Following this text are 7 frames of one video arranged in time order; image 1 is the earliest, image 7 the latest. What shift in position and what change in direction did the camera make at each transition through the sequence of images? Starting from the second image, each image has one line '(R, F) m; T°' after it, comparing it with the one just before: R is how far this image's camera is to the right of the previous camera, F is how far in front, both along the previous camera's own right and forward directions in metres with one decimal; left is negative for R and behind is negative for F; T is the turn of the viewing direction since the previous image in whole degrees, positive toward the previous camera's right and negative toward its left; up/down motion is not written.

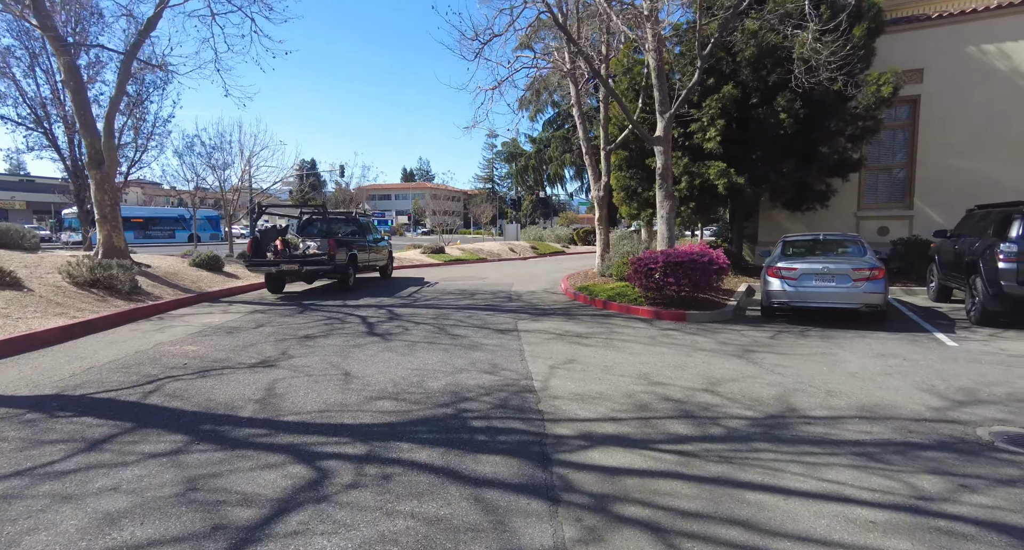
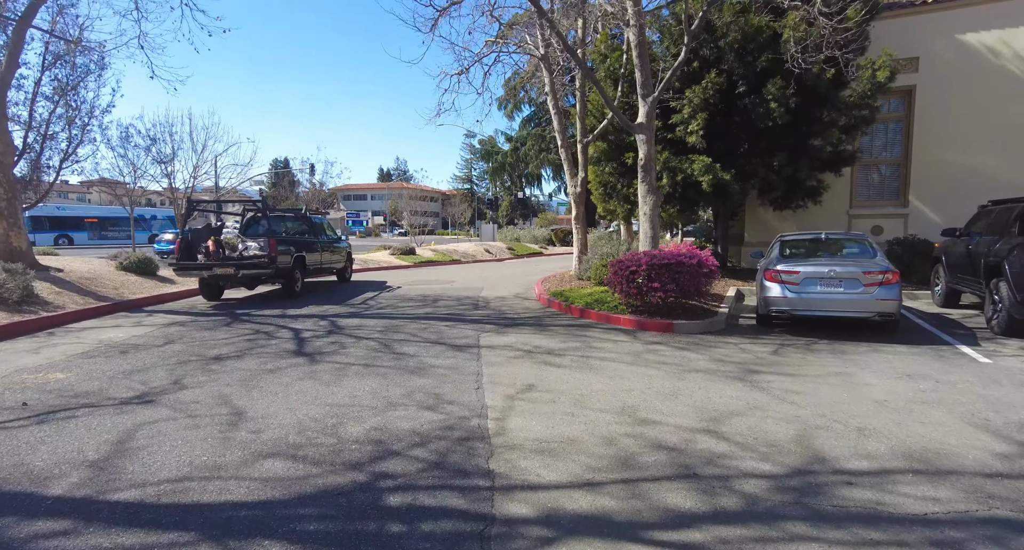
(+0.3, +1.3) m; +2°
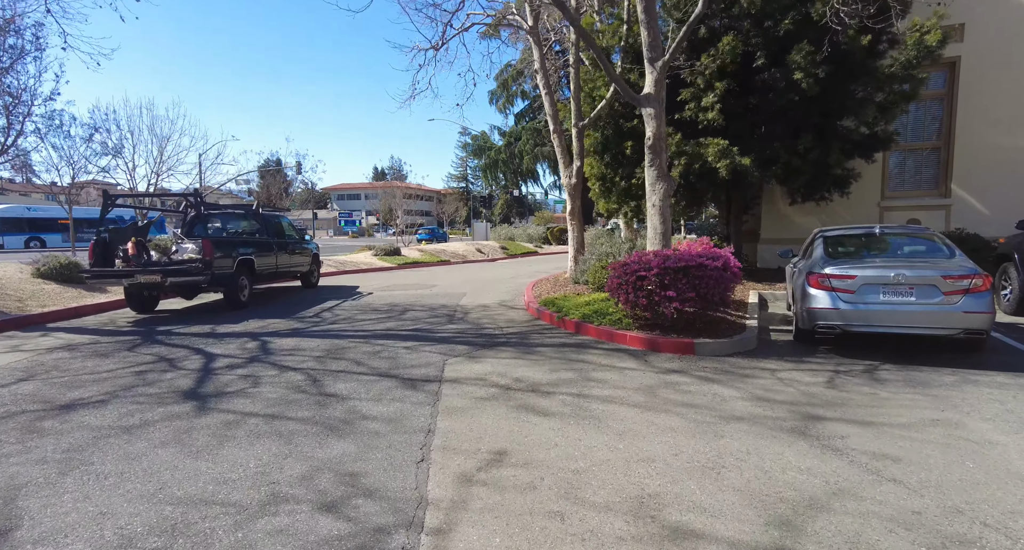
(+0.3, +1.8) m; 0°
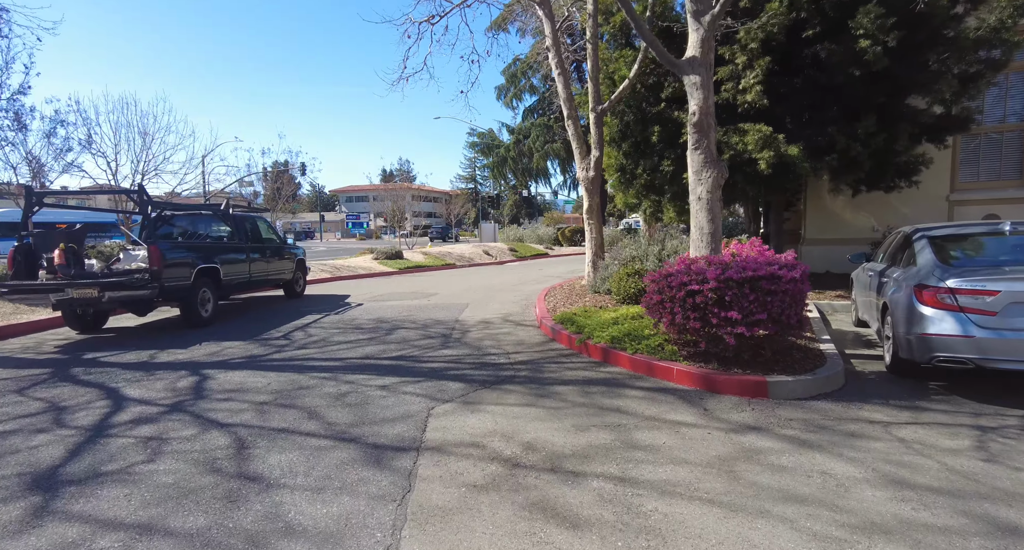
(0.0, +1.7) m; -1°
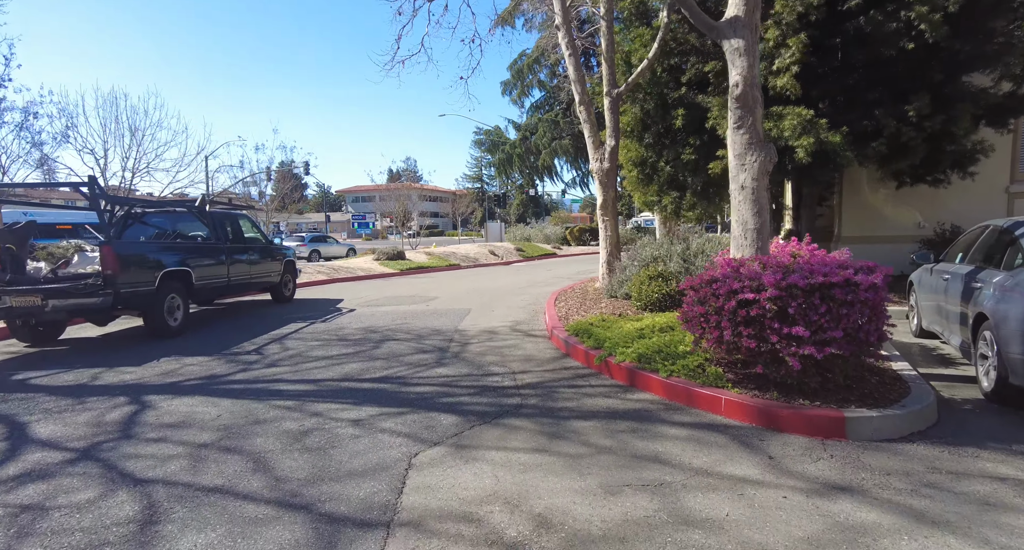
(0.0, +1.1) m; -1°
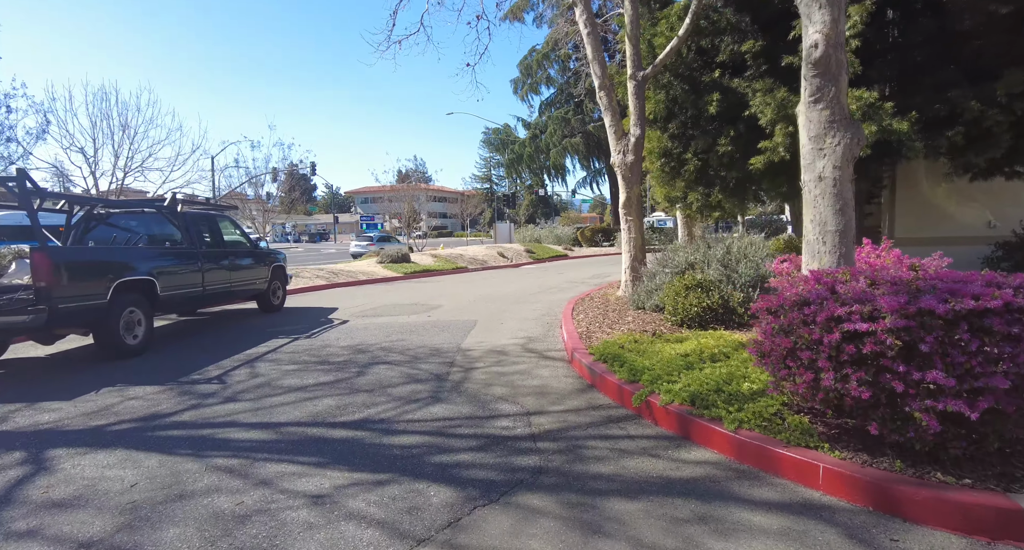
(0.0, +1.2) m; -1°
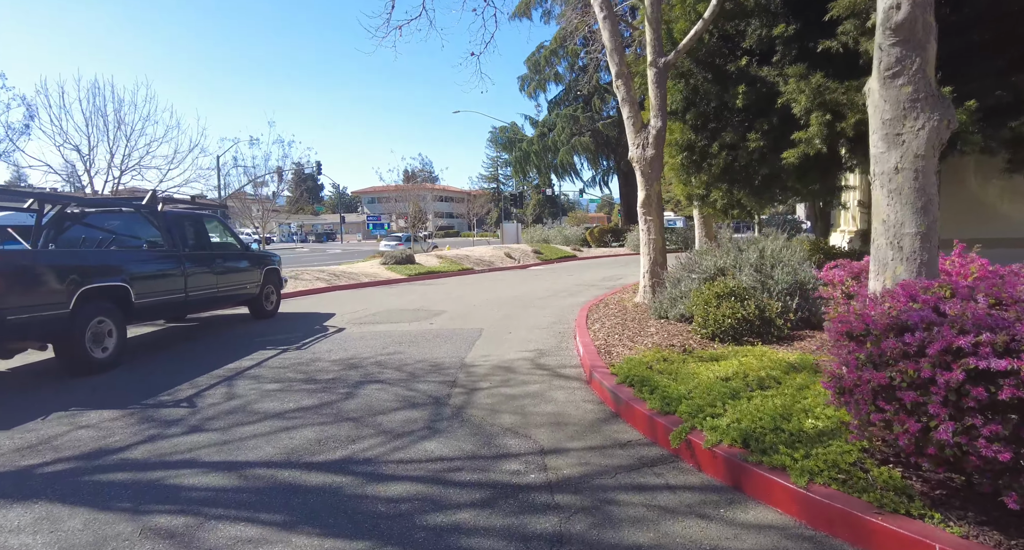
(0.0, +0.7) m; -1°
